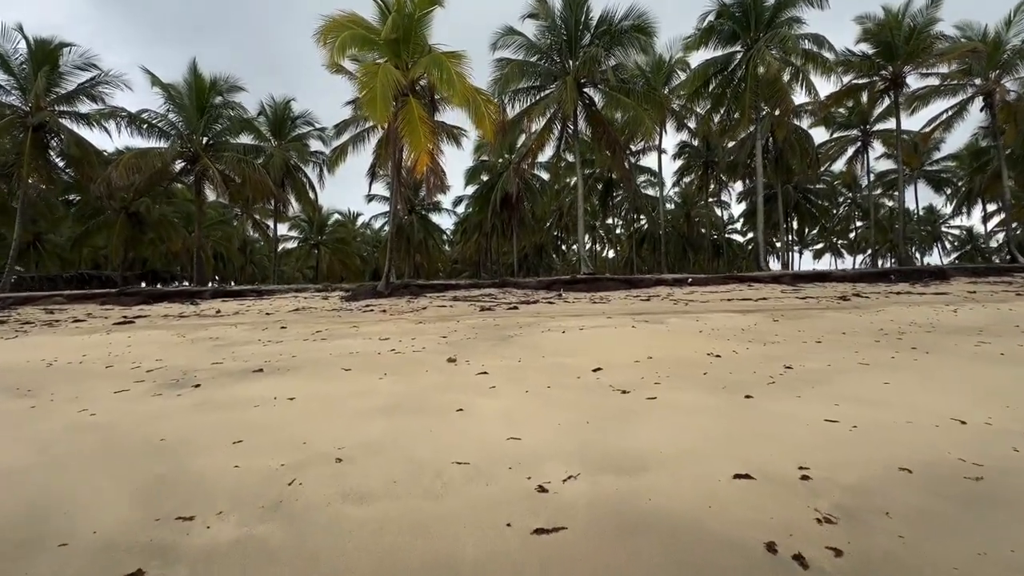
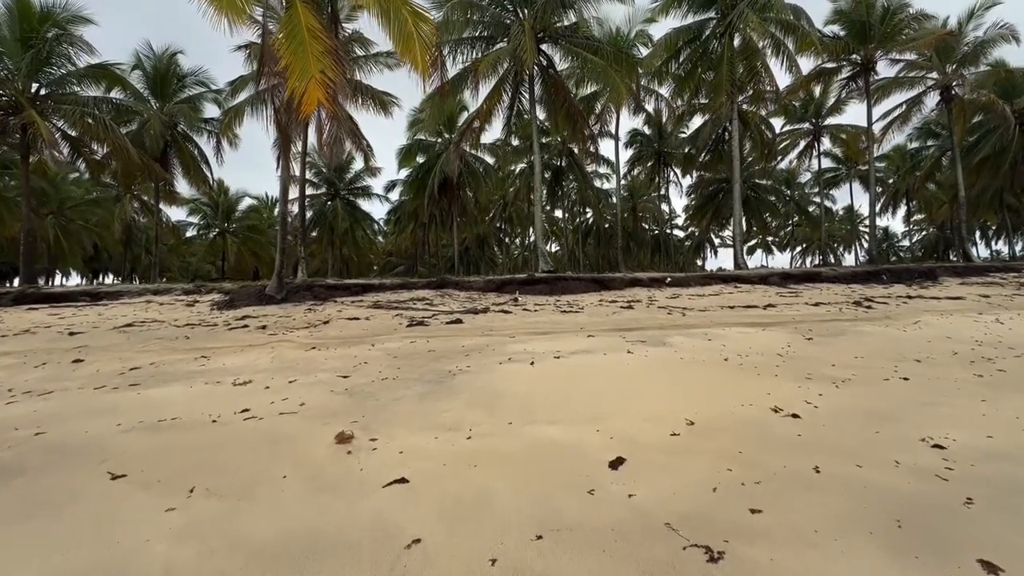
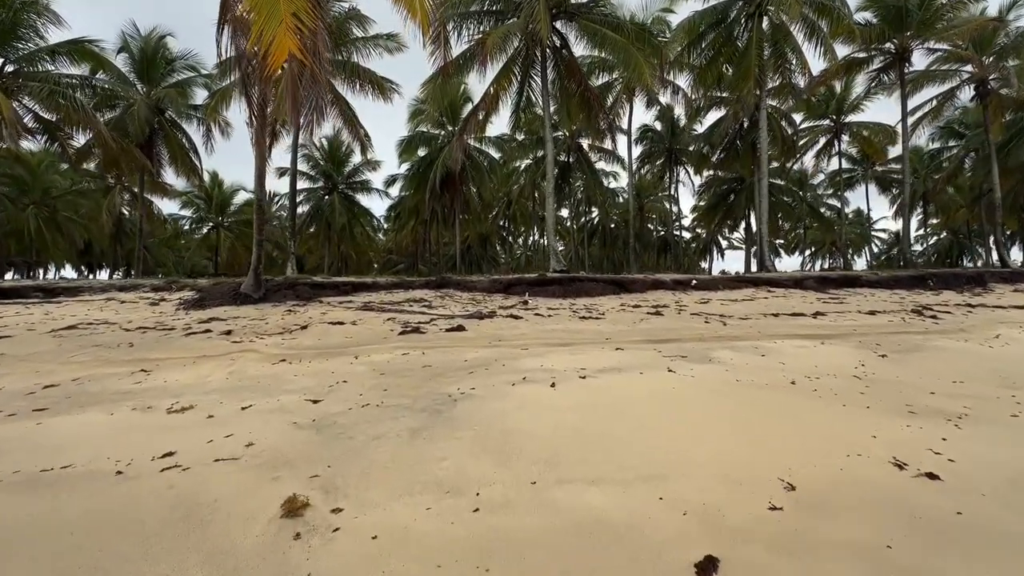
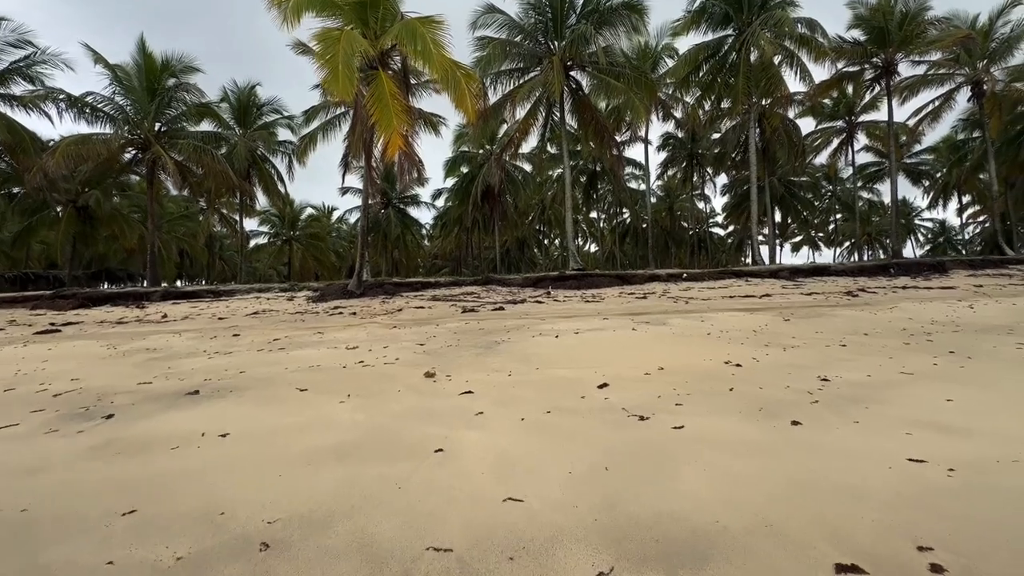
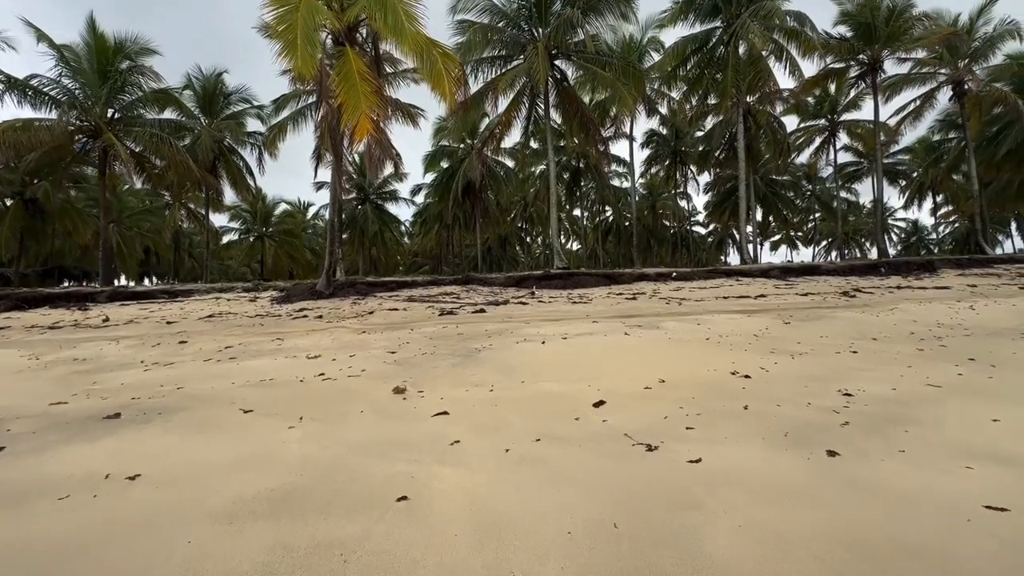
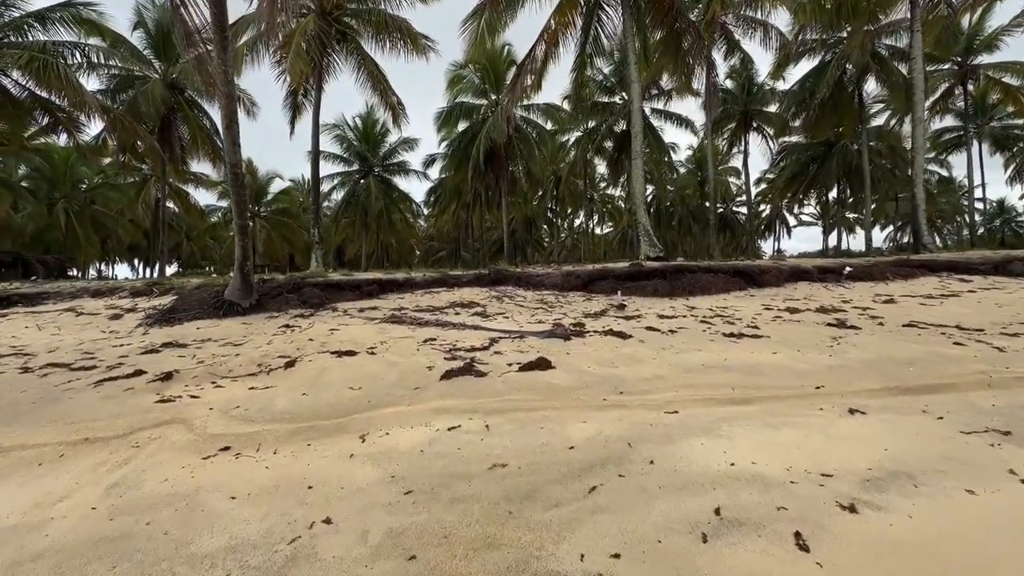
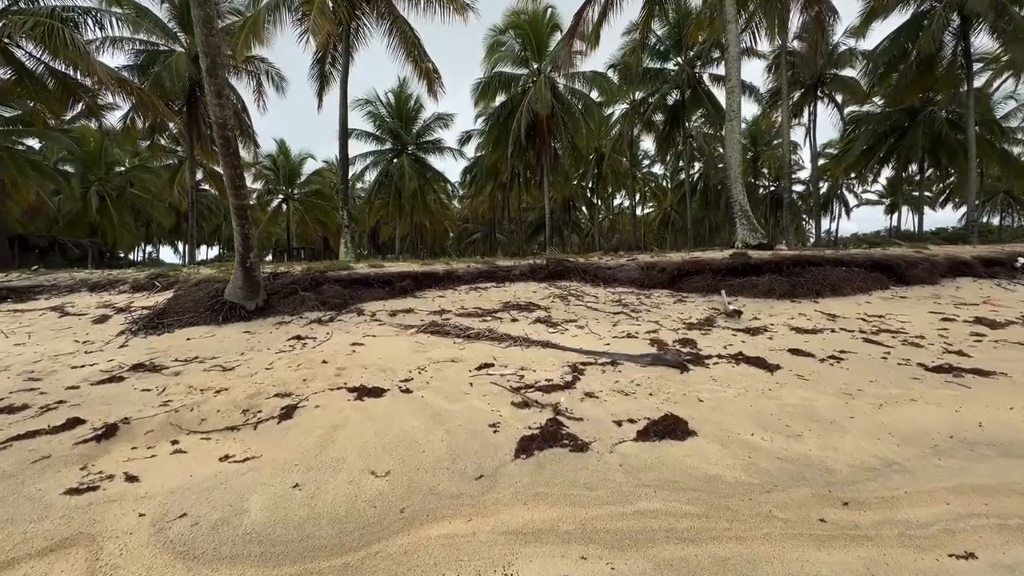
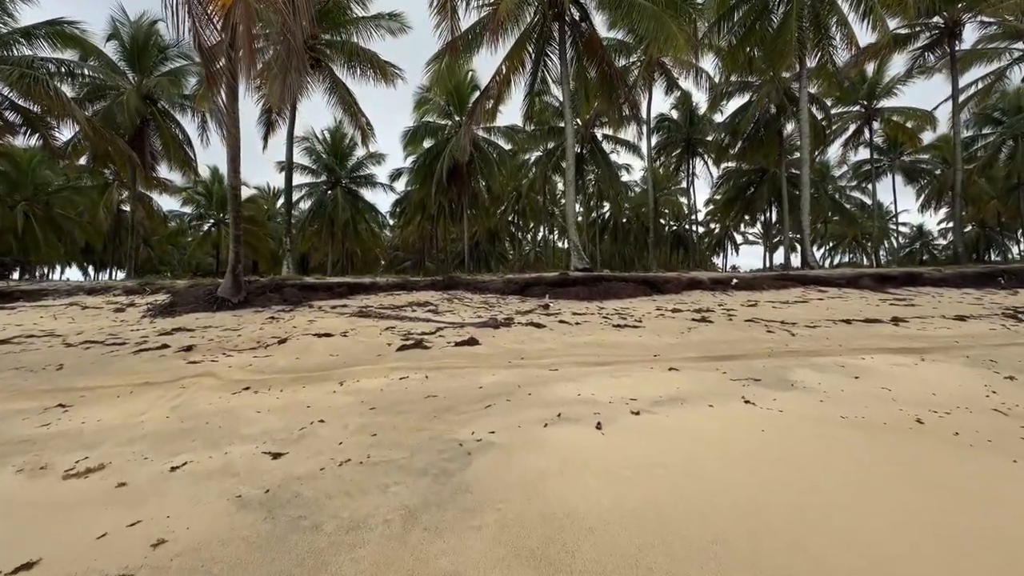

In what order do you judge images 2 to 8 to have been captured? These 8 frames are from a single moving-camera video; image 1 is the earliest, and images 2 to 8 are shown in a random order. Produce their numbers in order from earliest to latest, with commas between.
4, 5, 2, 3, 8, 6, 7
